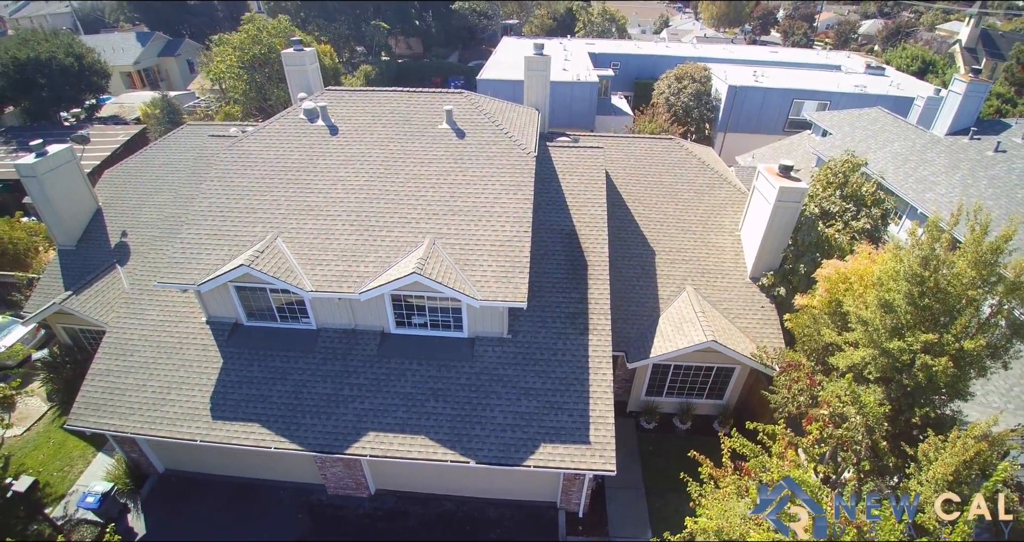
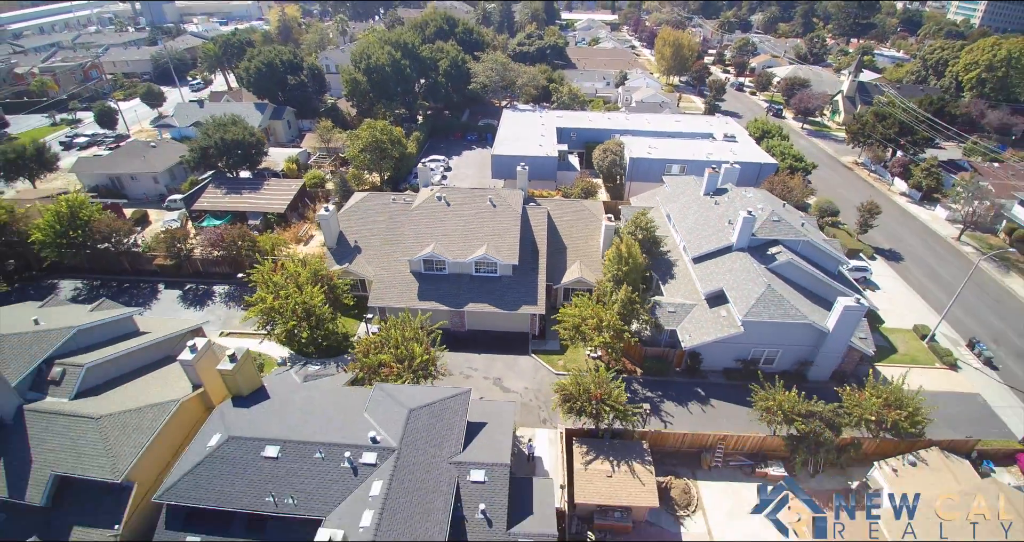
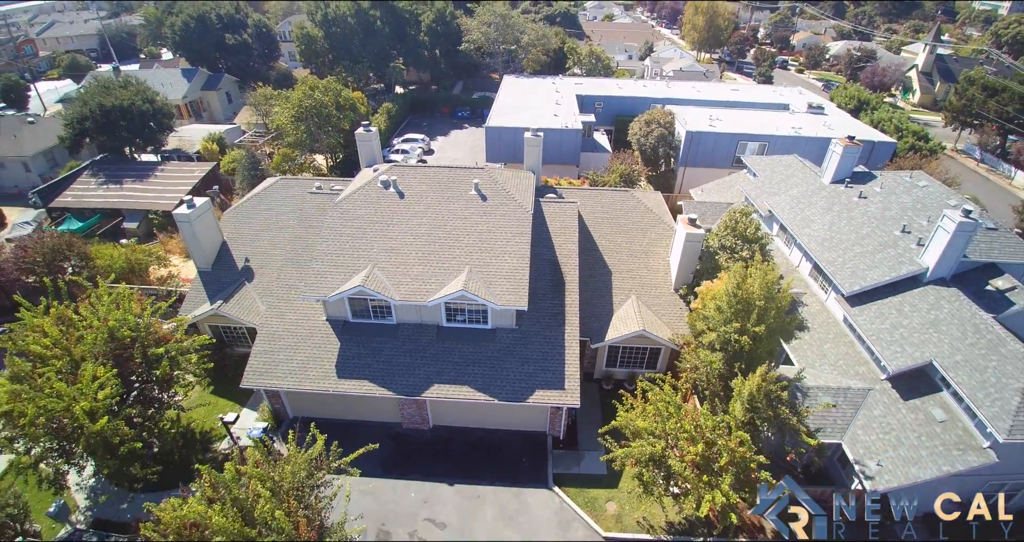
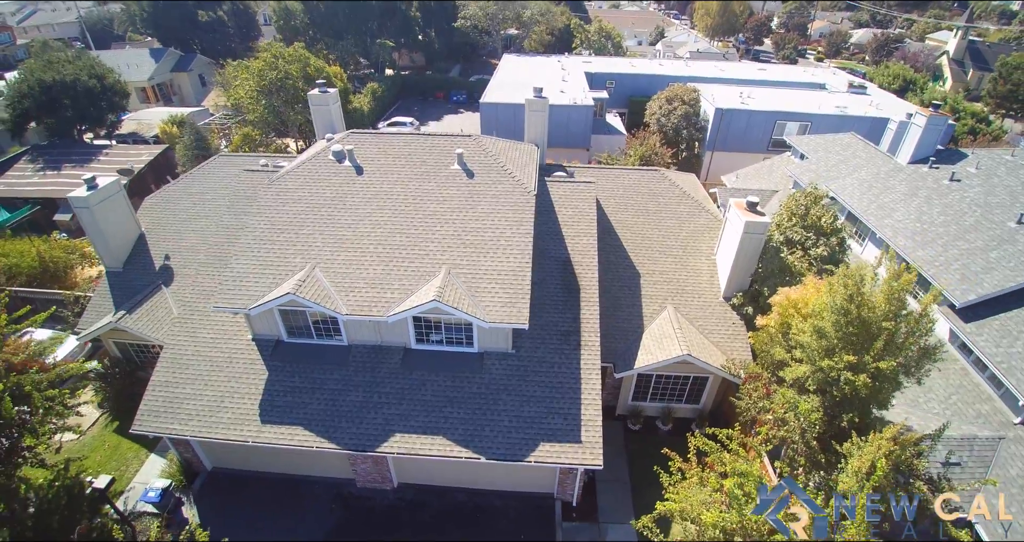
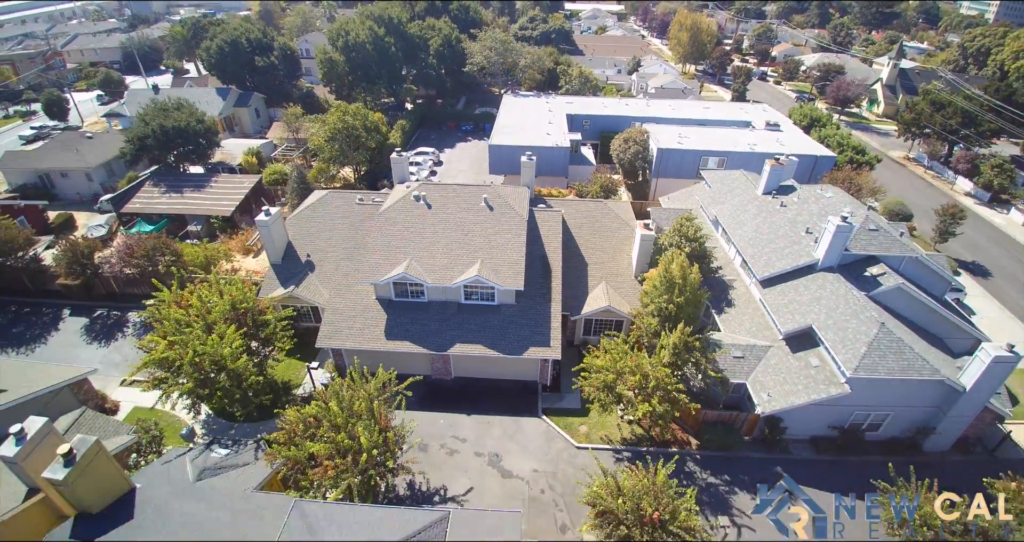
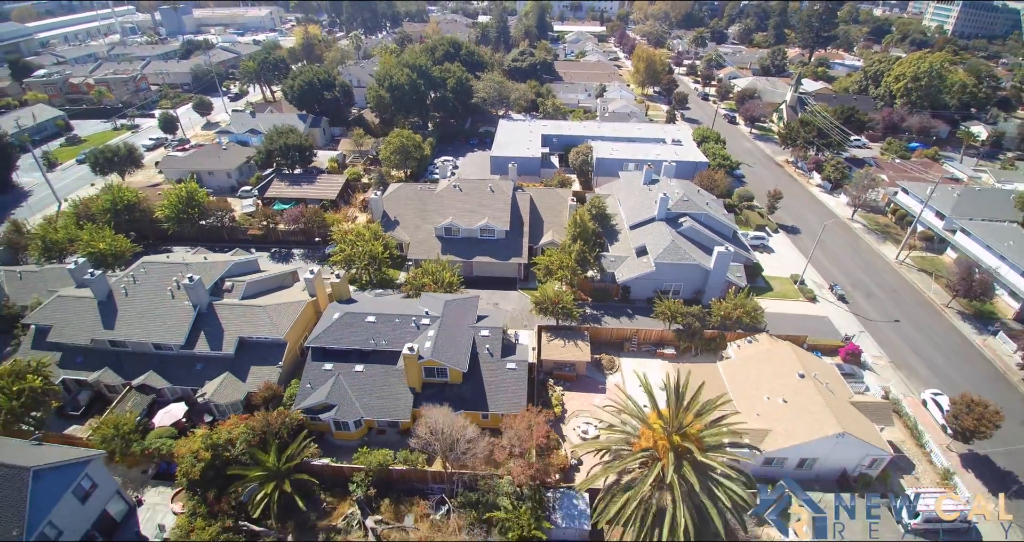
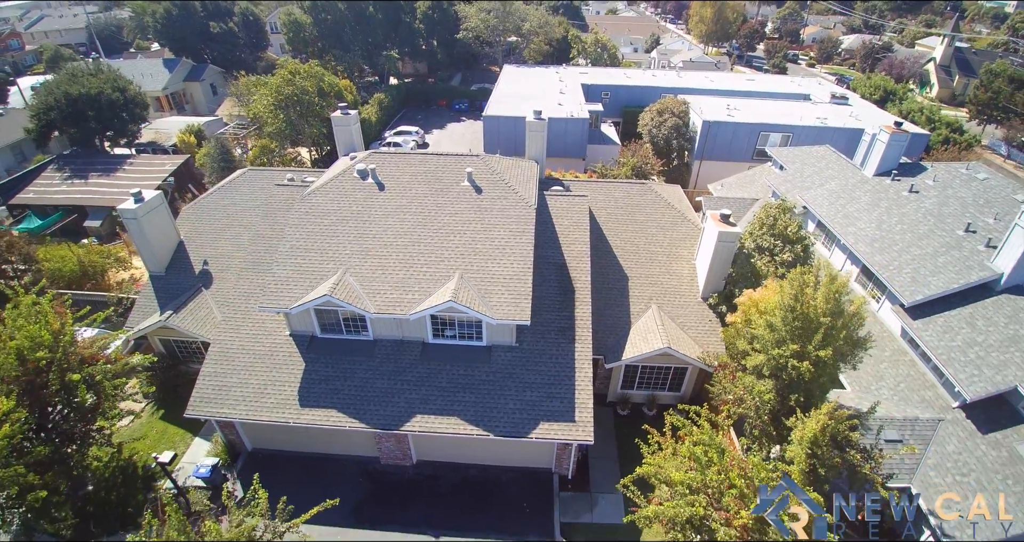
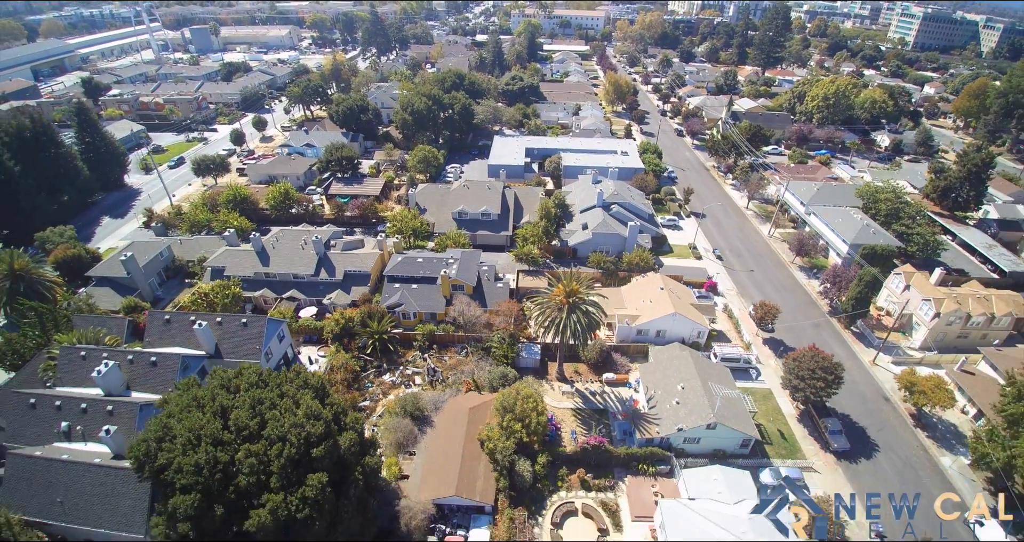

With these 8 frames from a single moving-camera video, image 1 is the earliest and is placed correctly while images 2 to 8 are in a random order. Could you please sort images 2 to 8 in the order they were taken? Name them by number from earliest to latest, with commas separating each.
4, 7, 3, 5, 2, 6, 8
